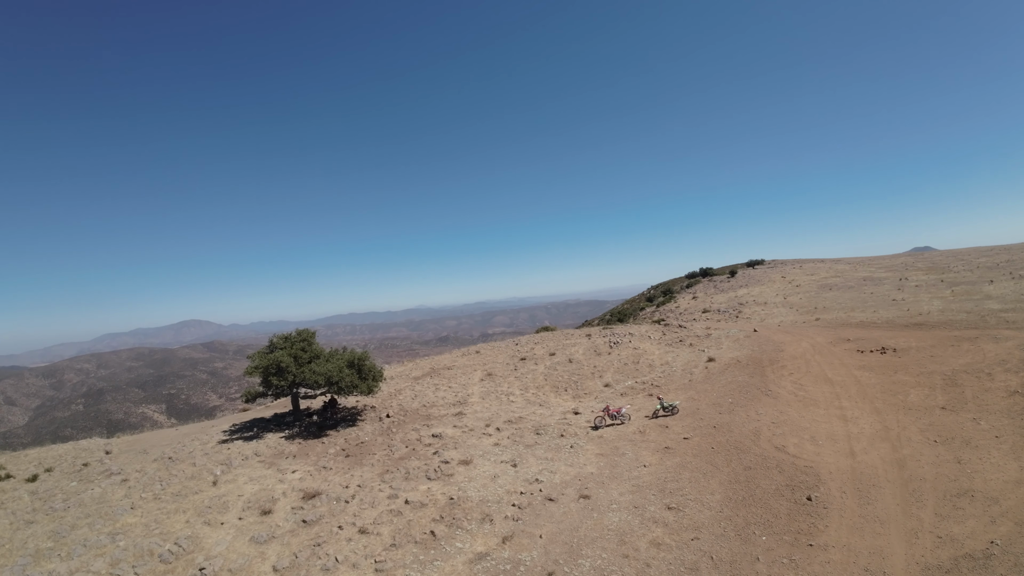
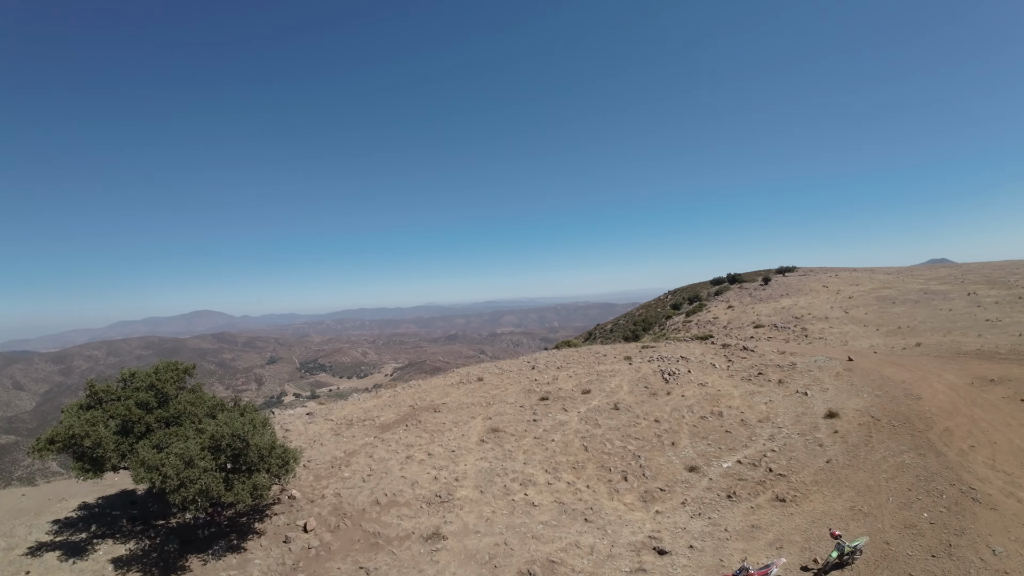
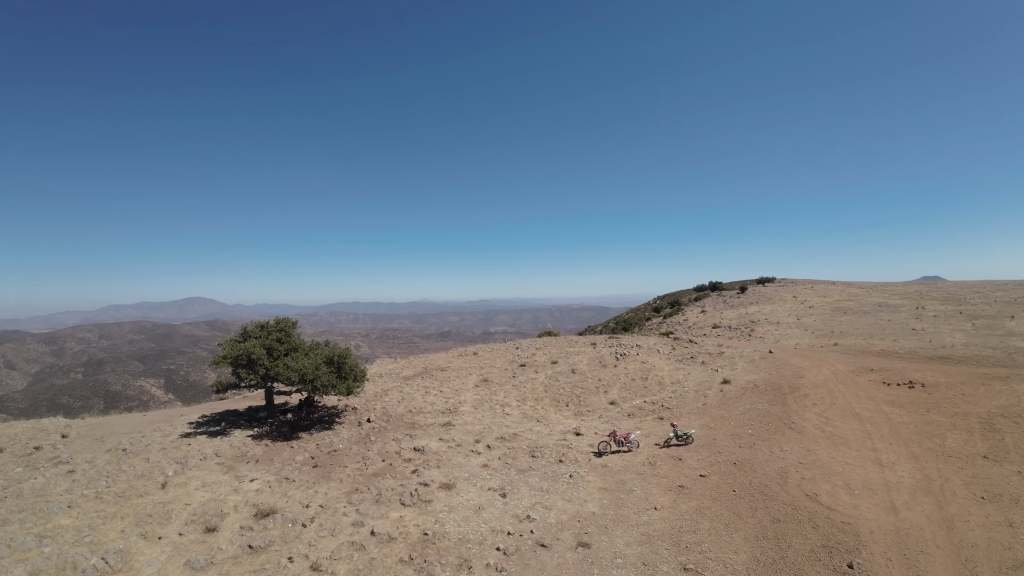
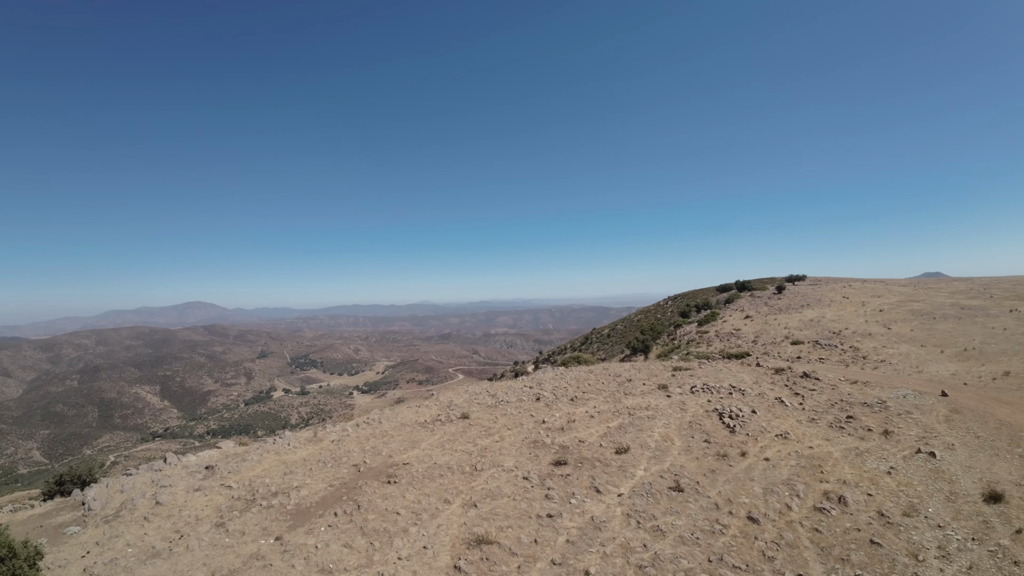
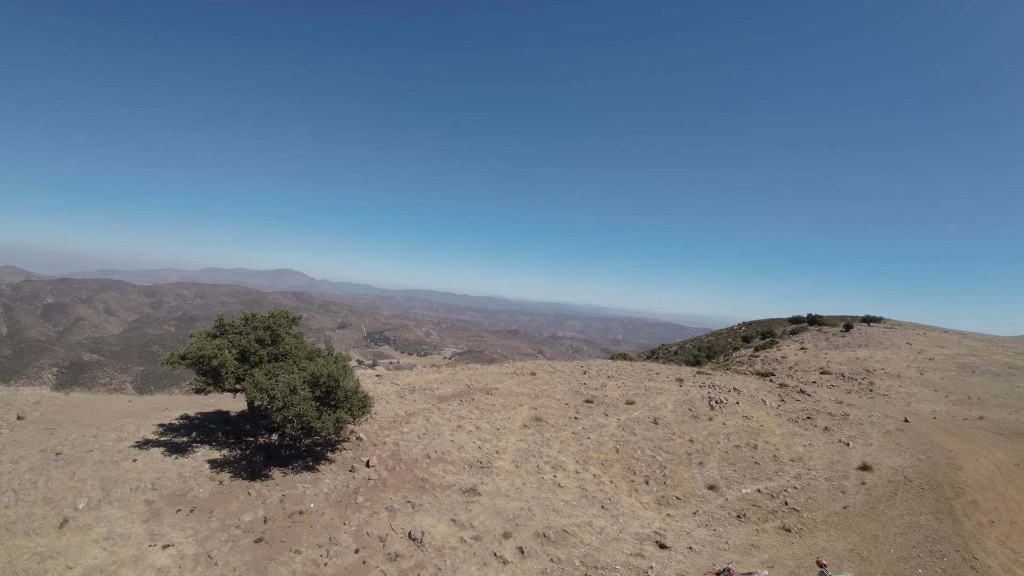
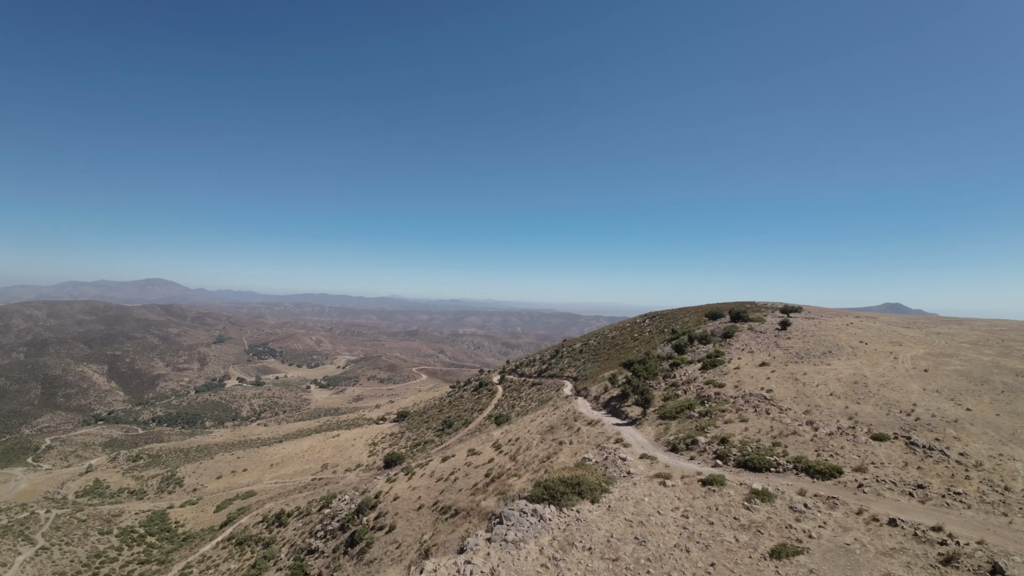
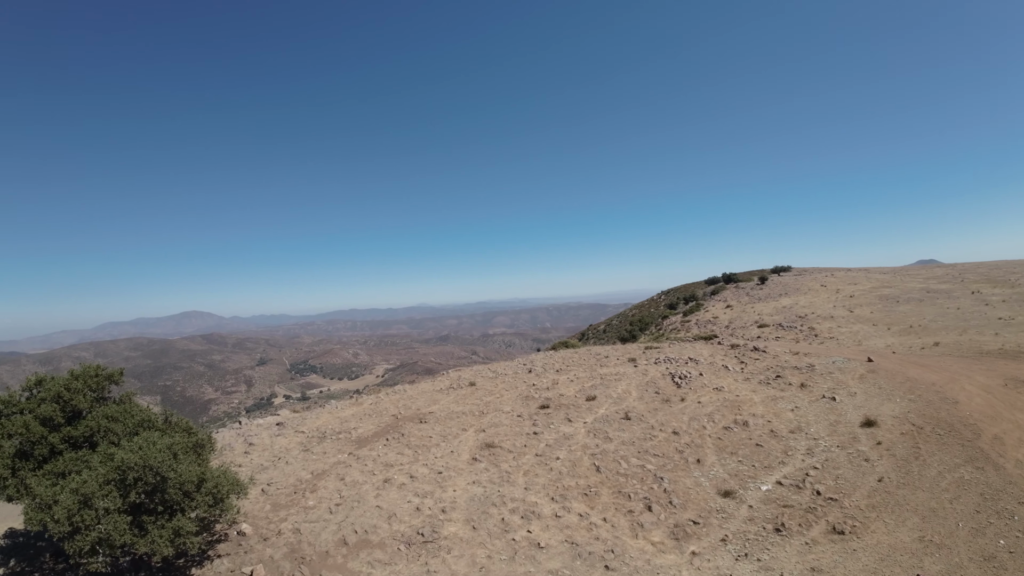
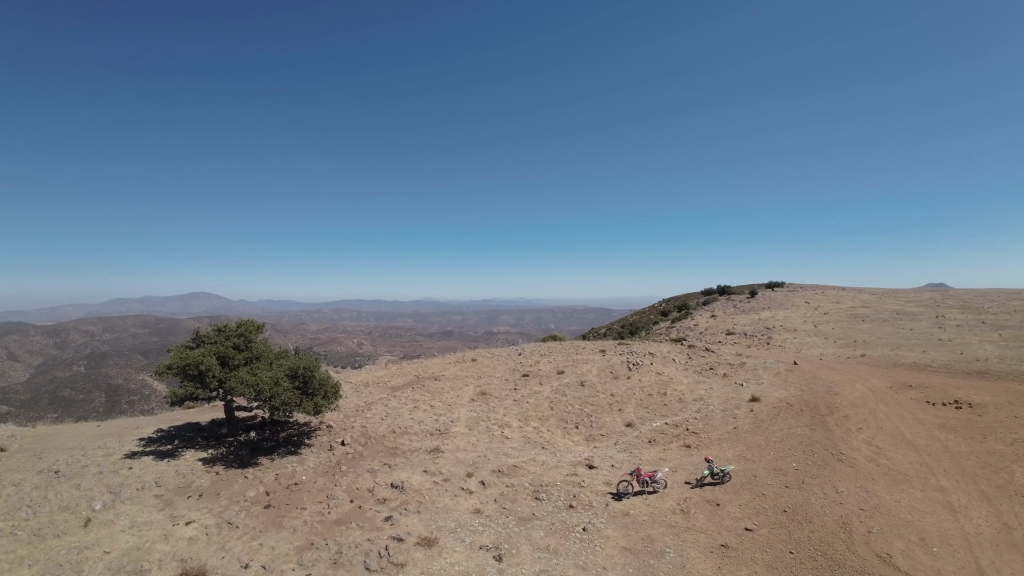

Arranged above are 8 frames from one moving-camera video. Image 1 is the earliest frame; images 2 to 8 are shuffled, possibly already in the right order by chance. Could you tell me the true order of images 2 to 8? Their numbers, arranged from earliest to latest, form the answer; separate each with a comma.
3, 8, 5, 2, 7, 4, 6
